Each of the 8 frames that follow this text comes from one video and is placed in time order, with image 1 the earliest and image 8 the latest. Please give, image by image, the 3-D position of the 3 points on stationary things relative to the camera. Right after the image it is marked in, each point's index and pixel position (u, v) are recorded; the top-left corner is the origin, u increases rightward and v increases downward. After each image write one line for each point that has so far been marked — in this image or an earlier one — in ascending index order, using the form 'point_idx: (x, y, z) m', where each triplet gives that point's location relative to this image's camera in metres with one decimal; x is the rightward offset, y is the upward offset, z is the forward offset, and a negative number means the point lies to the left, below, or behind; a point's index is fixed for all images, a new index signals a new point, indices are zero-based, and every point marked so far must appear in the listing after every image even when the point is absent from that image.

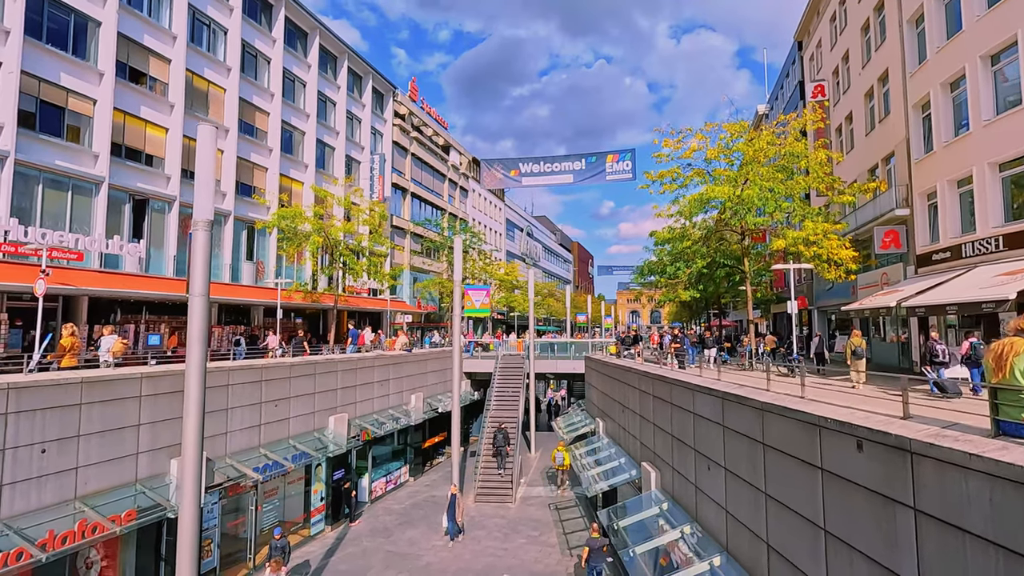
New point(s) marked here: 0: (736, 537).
0: (+2.6, -2.9, +6.8) m
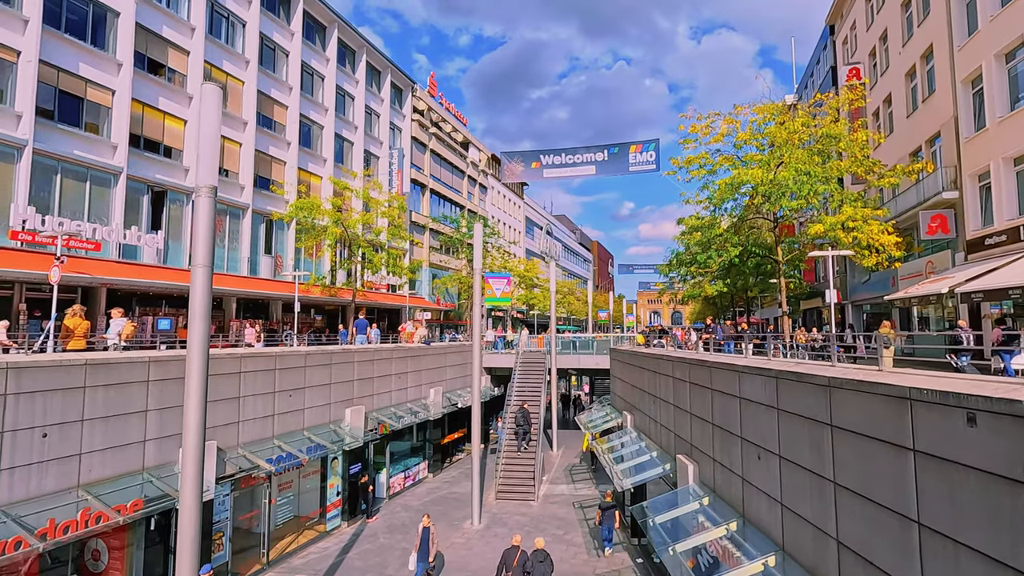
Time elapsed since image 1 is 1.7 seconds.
0: (+2.9, -2.5, +6.1) m
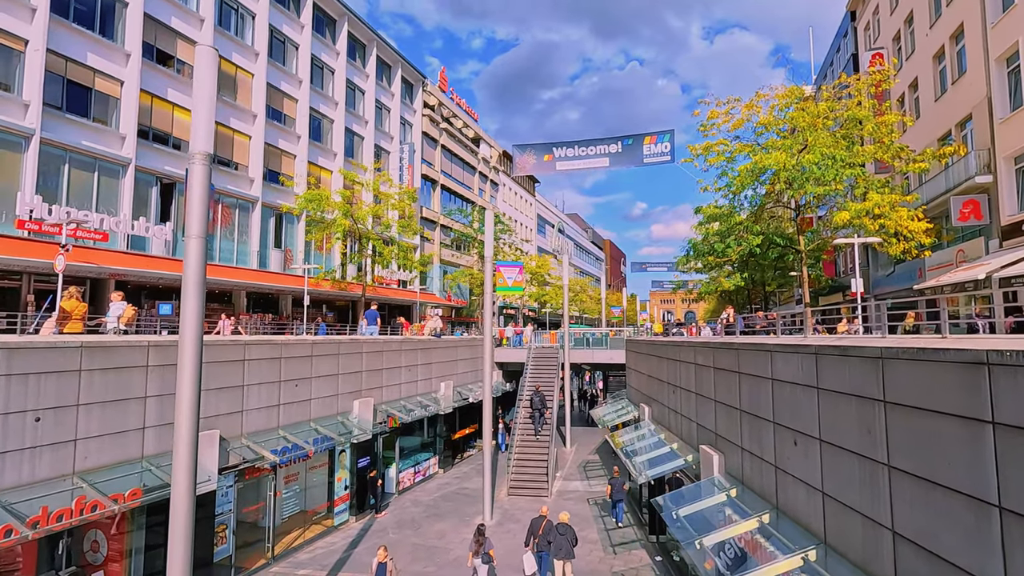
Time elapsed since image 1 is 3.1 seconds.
0: (+3.1, -2.2, +5.5) m
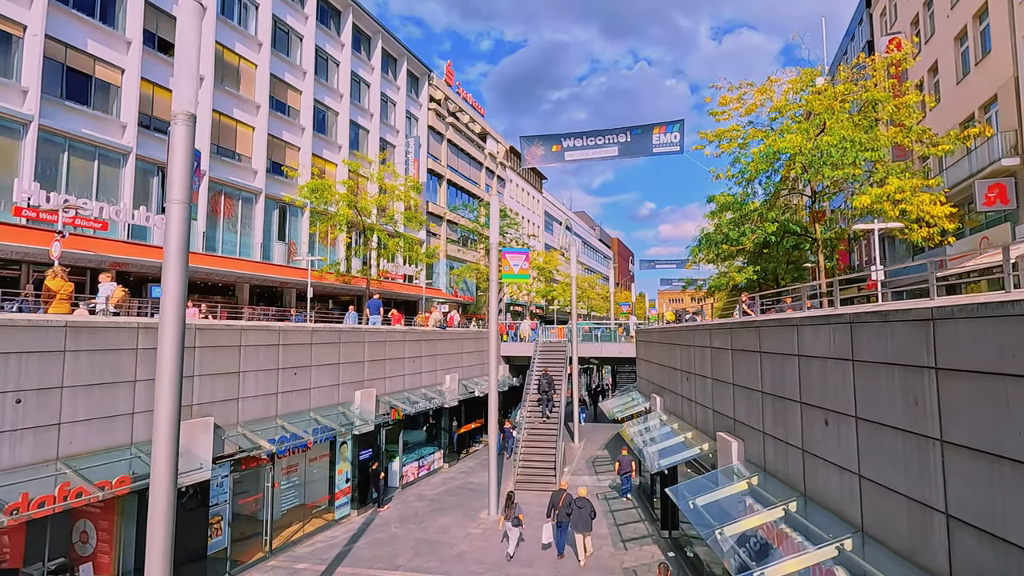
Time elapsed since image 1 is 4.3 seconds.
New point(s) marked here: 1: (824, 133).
0: (+3.1, -1.9, +5.0) m
1: (+9.1, +4.5, +17.1) m
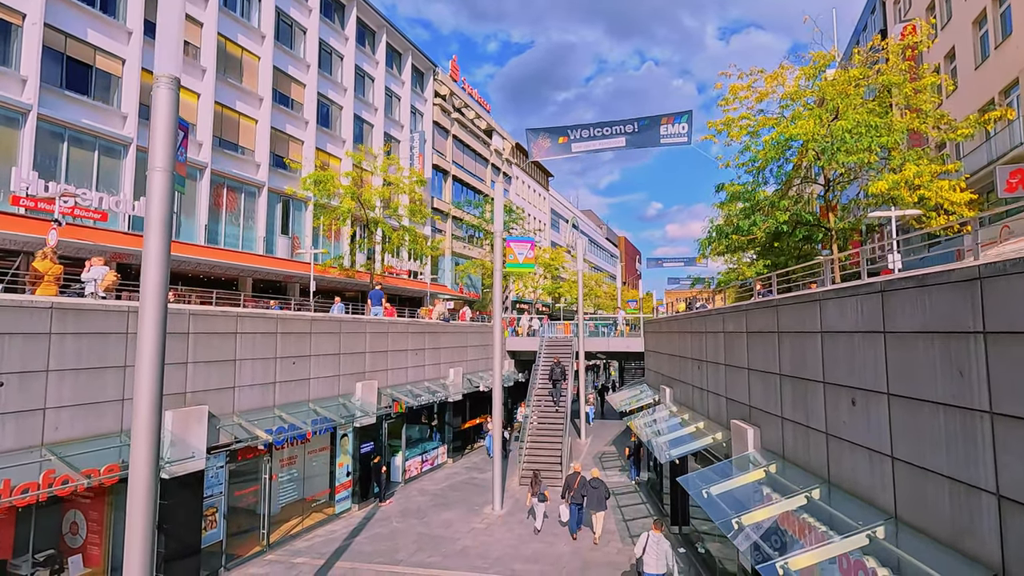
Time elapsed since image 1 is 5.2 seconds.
0: (+3.1, -1.6, +4.5) m
1: (+9.2, +4.8, +16.6) m
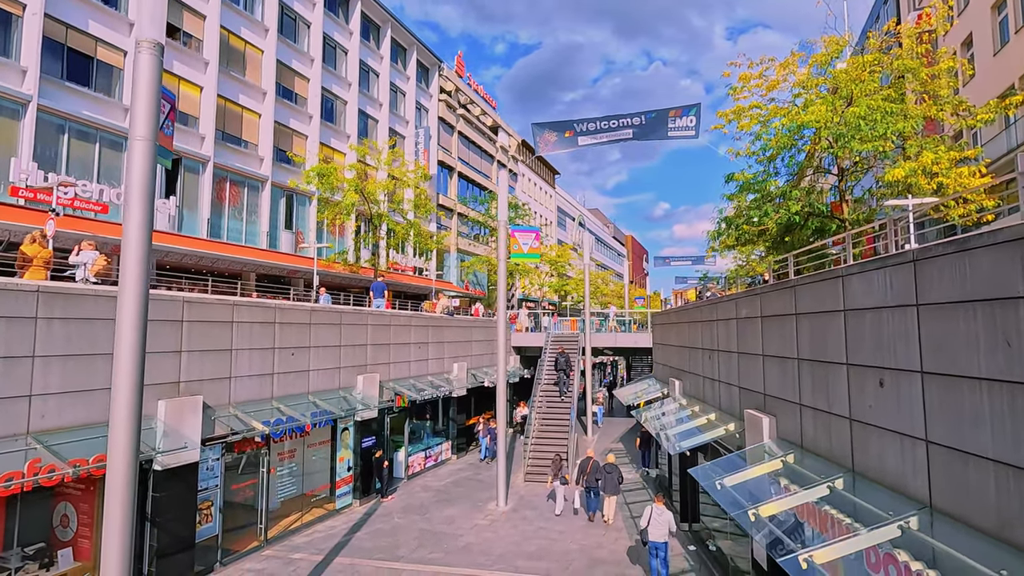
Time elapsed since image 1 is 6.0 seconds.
0: (+3.1, -1.3, +4.1) m
1: (+9.4, +5.0, +16.2) m
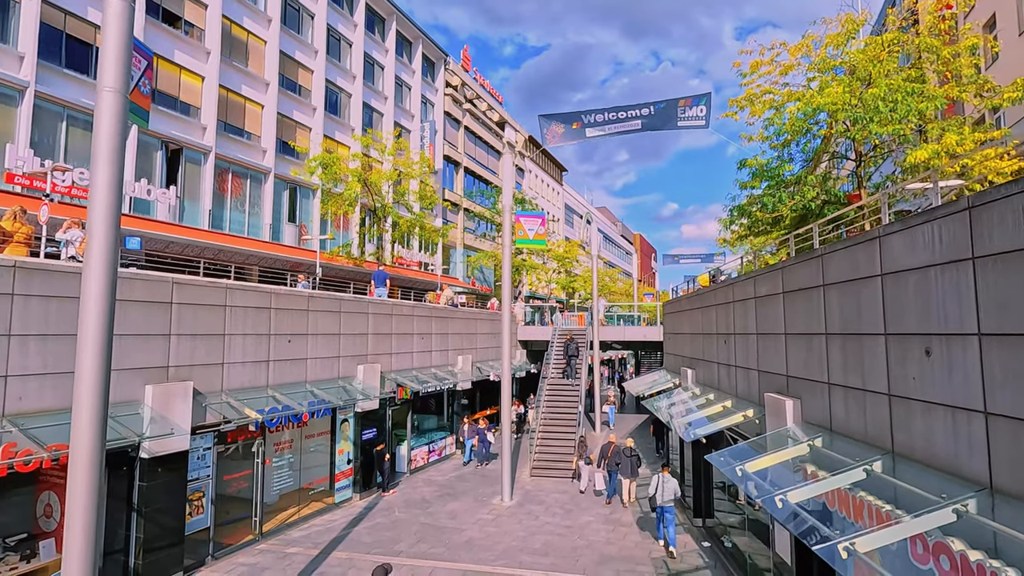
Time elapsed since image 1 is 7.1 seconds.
0: (+3.1, -1.0, +3.6) m
1: (+9.5, +5.4, +15.6) m
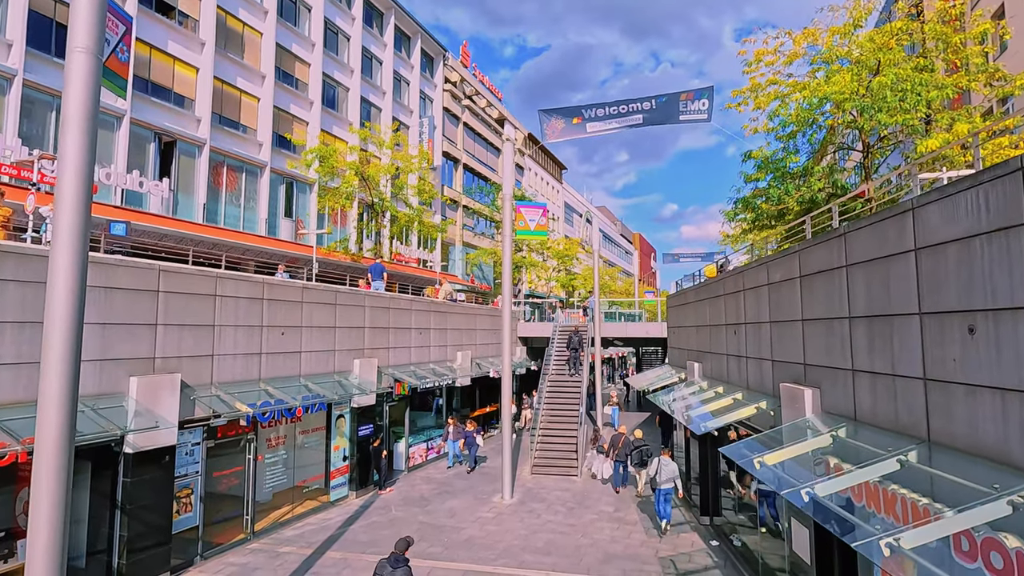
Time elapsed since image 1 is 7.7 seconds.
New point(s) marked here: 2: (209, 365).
0: (+3.1, -0.8, +3.2) m
1: (+9.5, +5.5, +15.2) m
2: (-5.2, -1.3, +10.1) m
